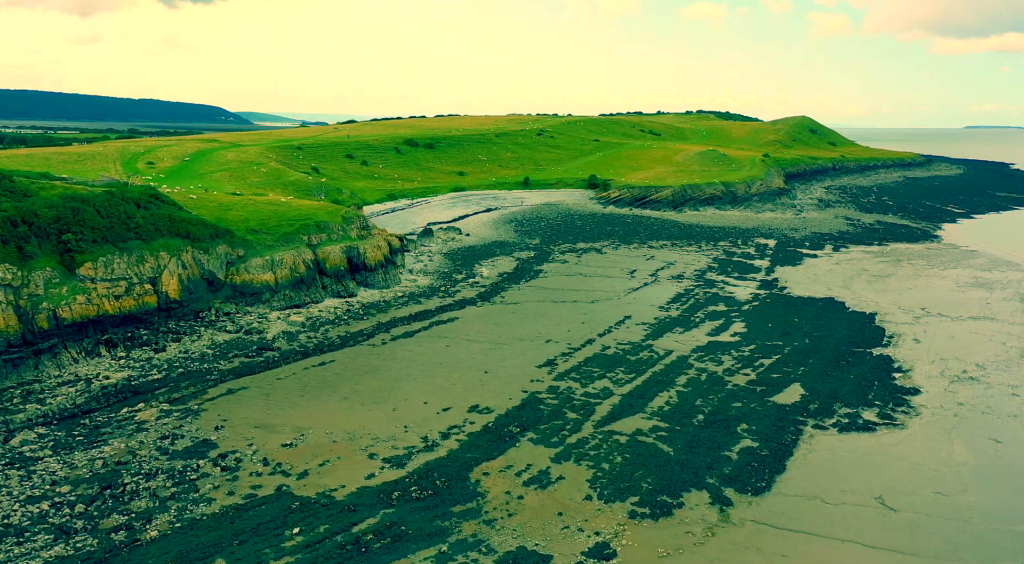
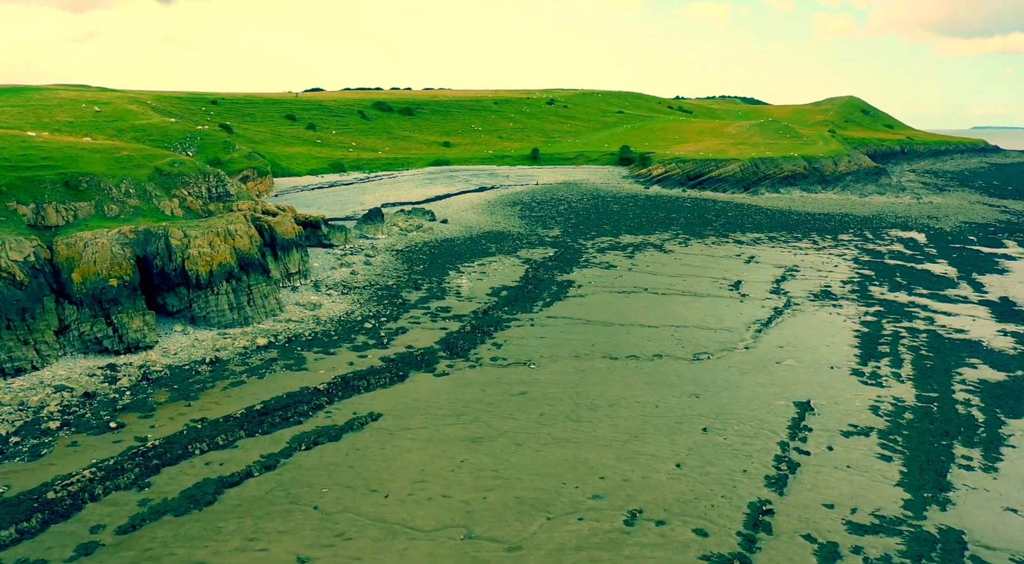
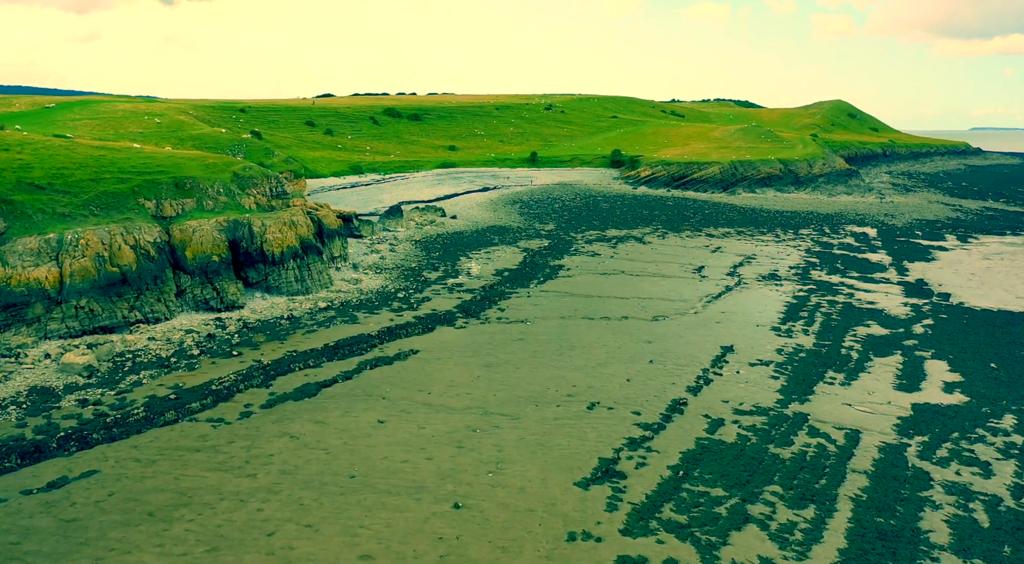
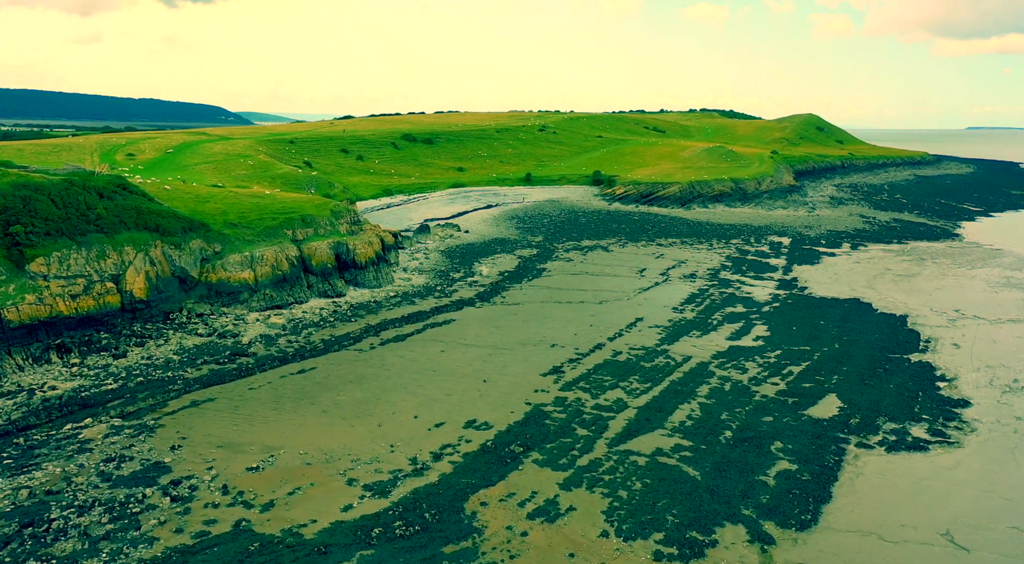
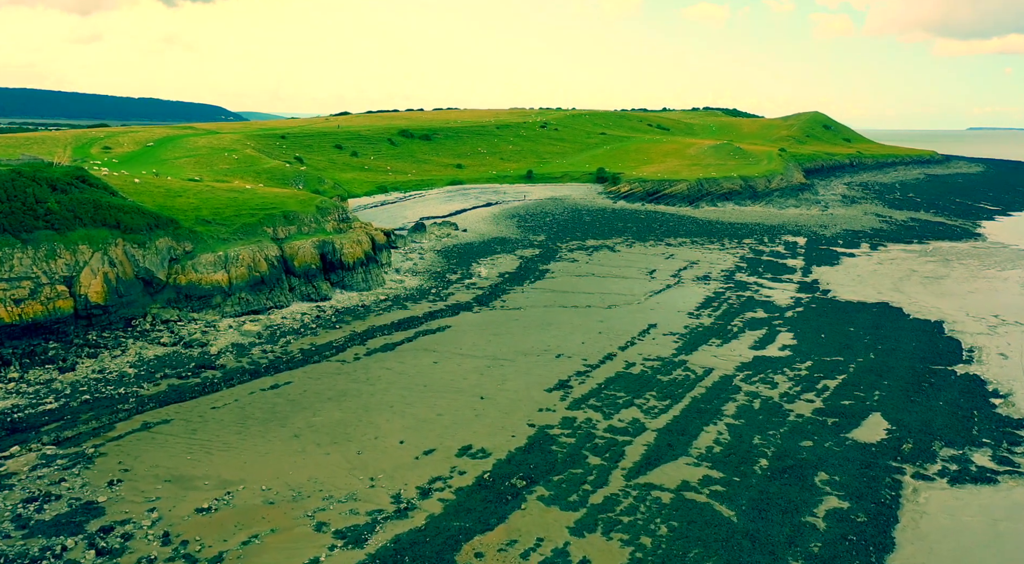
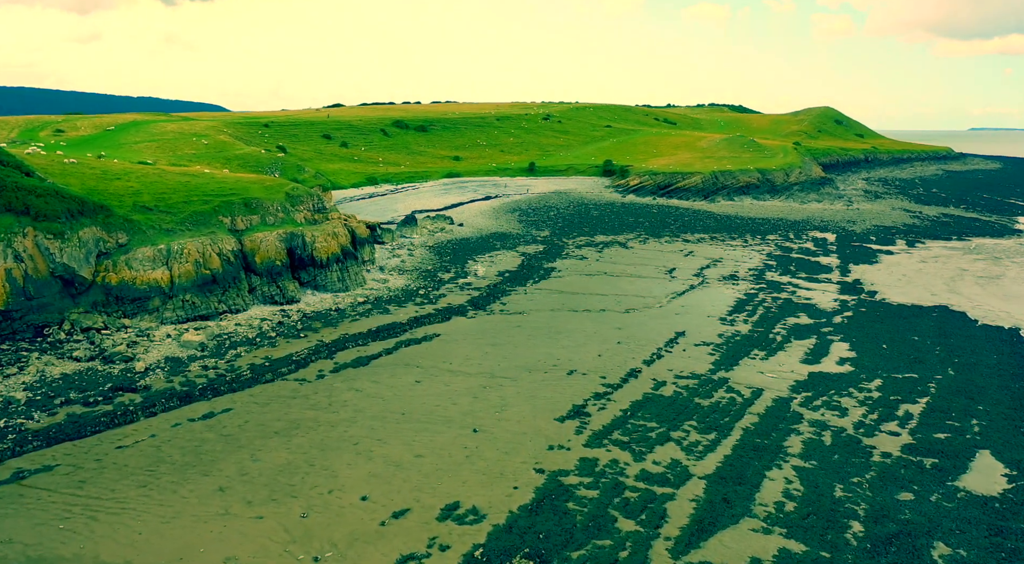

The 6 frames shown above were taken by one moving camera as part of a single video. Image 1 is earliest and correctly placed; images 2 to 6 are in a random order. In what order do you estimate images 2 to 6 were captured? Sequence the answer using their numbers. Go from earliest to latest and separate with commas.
4, 5, 6, 3, 2
